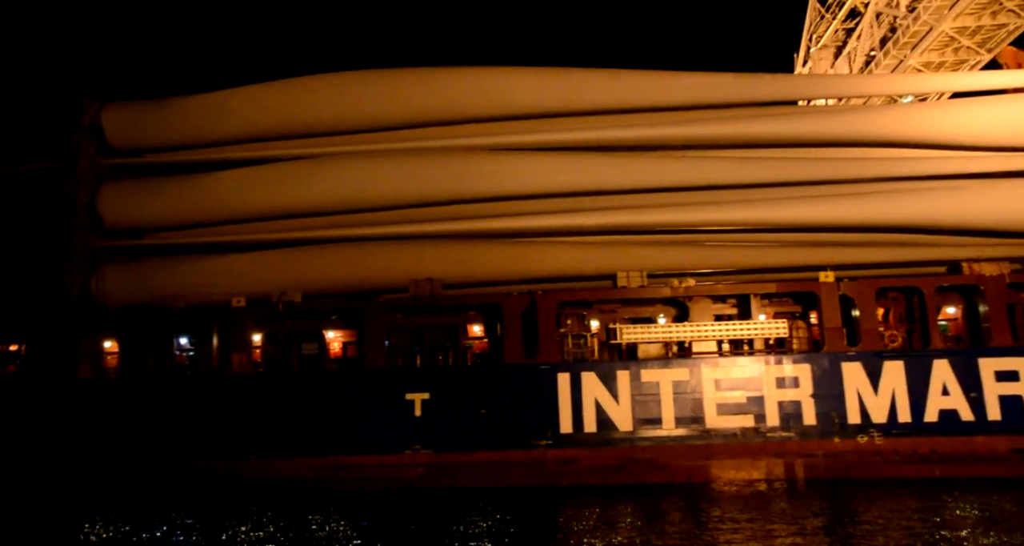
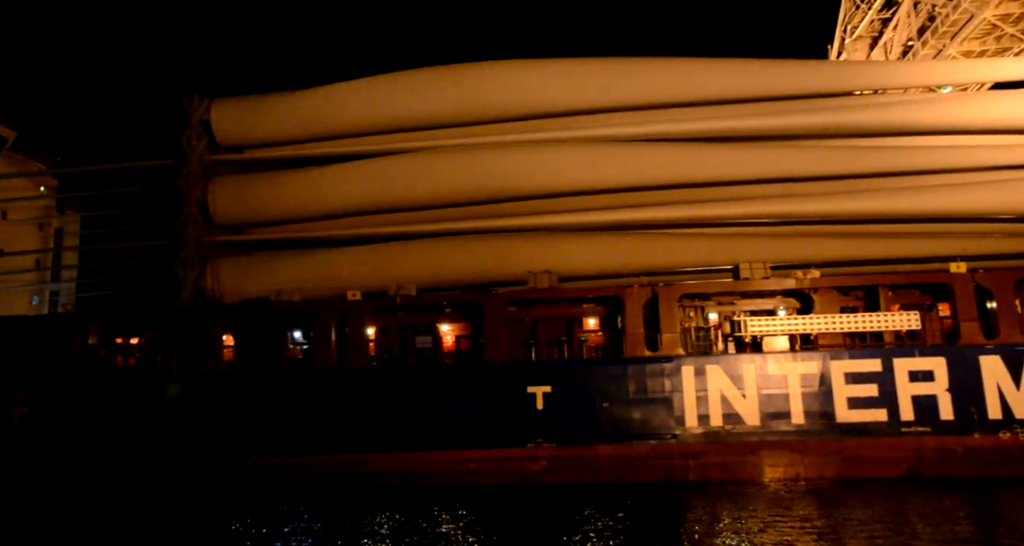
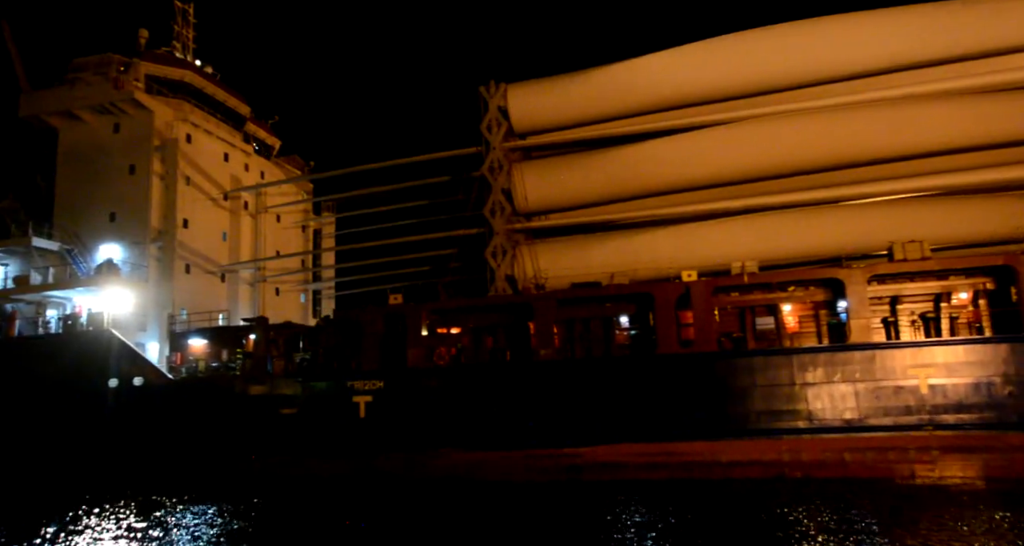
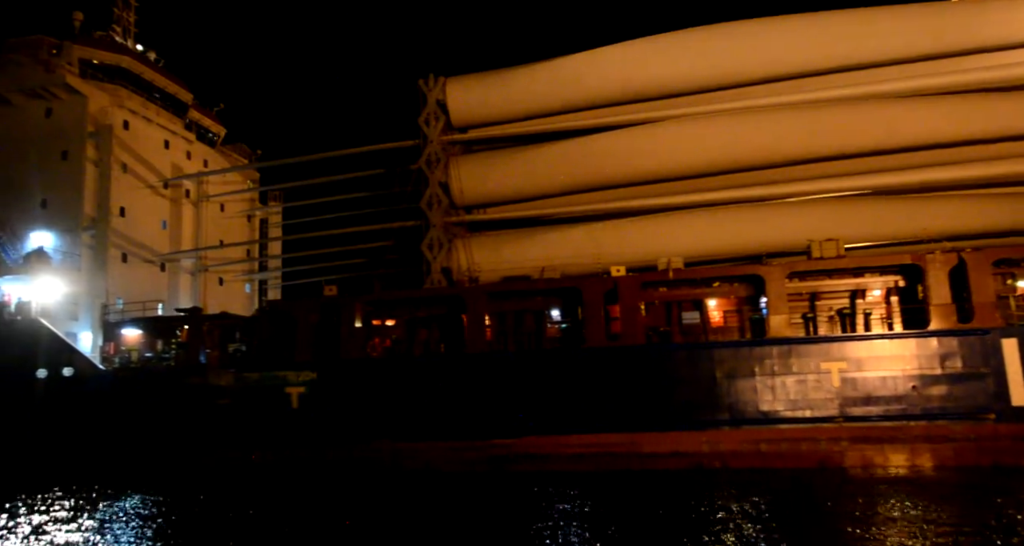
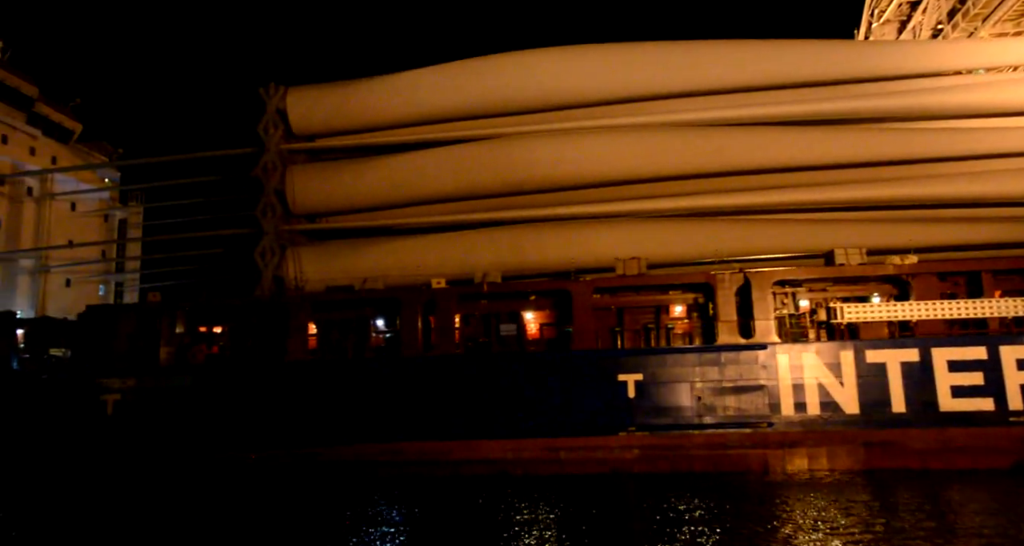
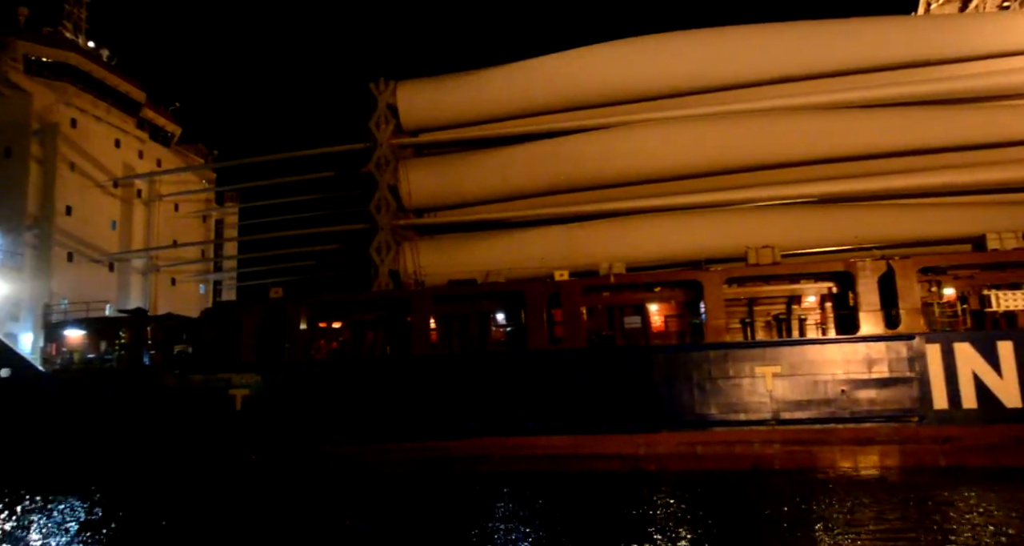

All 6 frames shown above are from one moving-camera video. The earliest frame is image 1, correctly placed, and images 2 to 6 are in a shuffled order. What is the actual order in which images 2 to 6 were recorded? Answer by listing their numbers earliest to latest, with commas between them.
2, 5, 6, 4, 3
